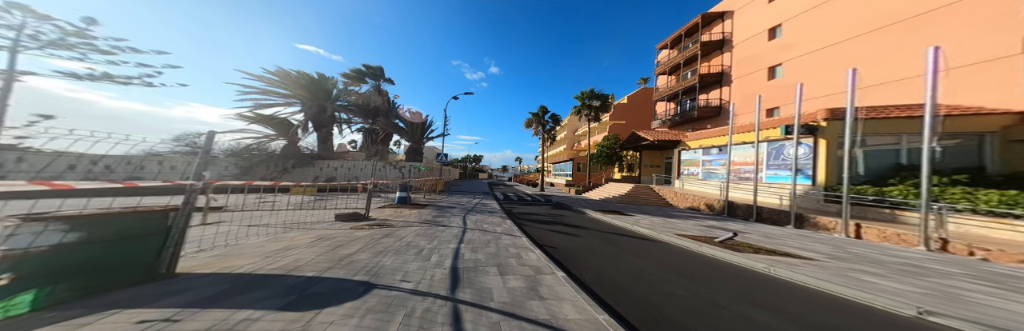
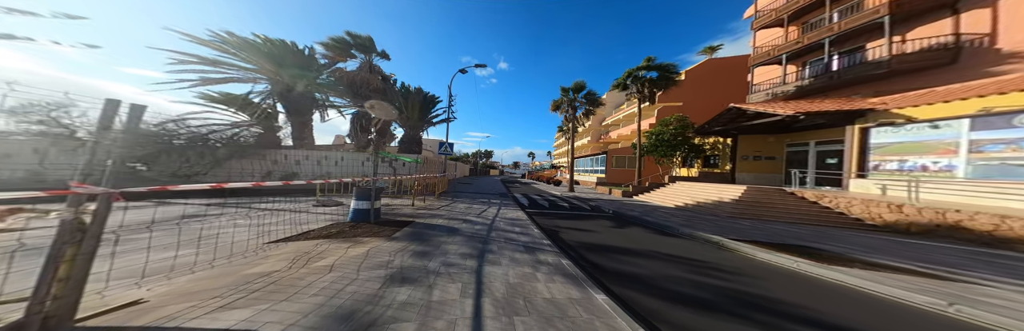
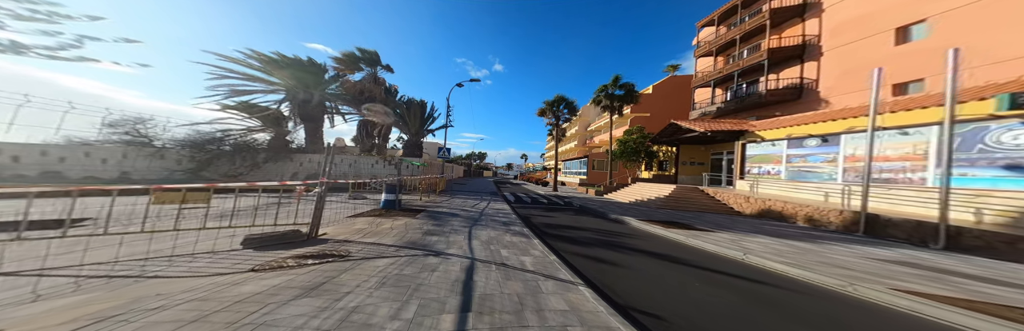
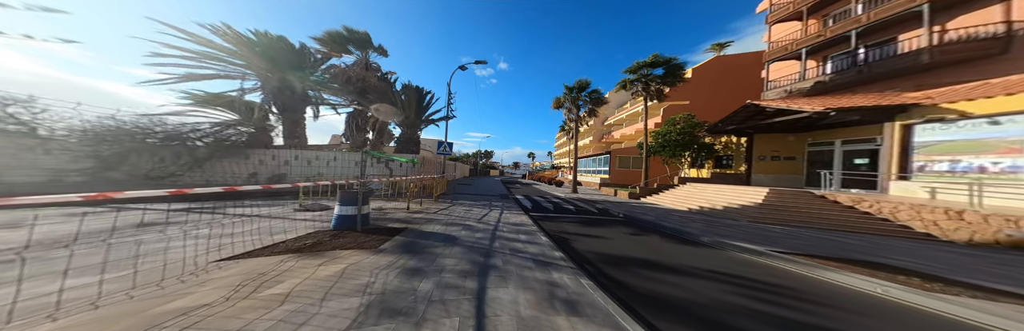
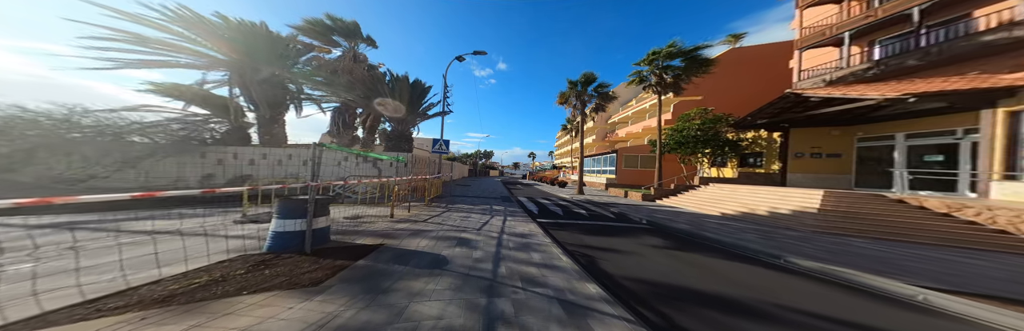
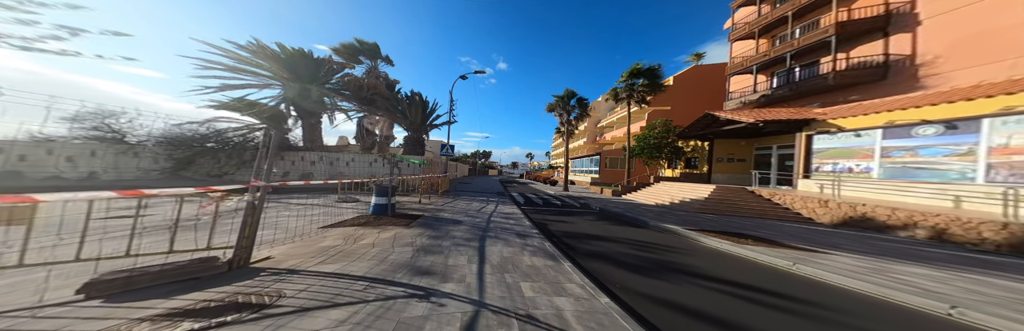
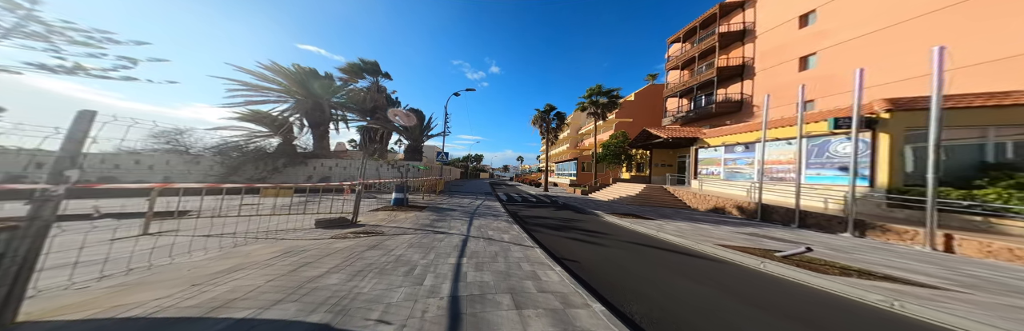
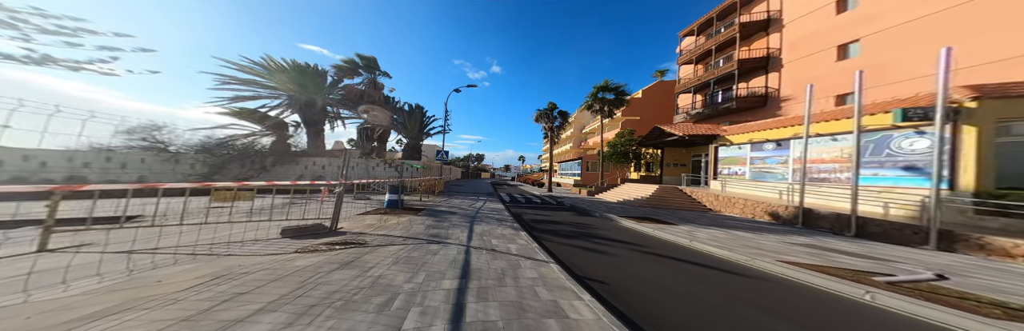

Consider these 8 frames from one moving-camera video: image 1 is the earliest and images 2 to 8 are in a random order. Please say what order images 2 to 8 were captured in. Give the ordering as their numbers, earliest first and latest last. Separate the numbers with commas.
7, 8, 3, 6, 2, 4, 5
